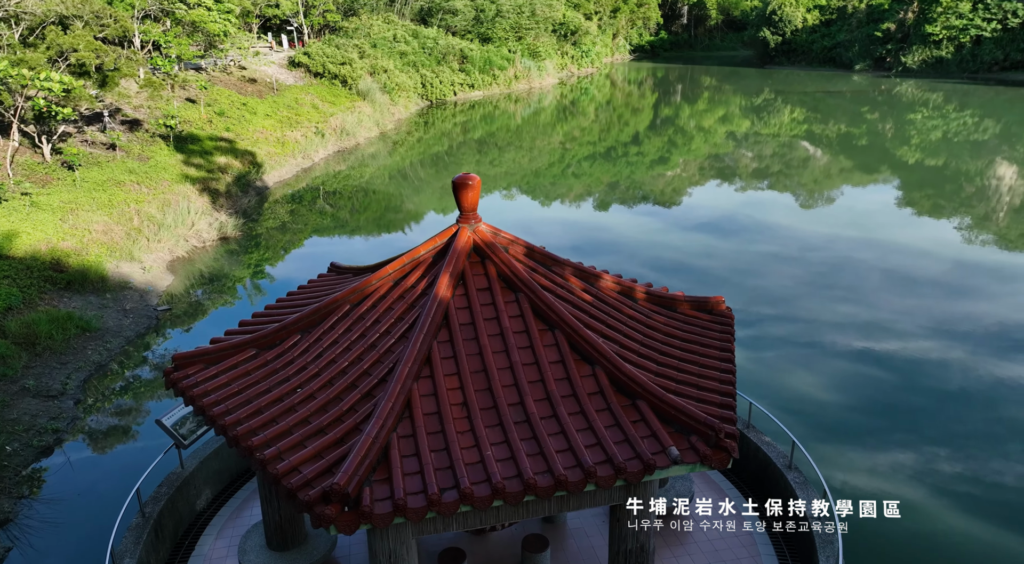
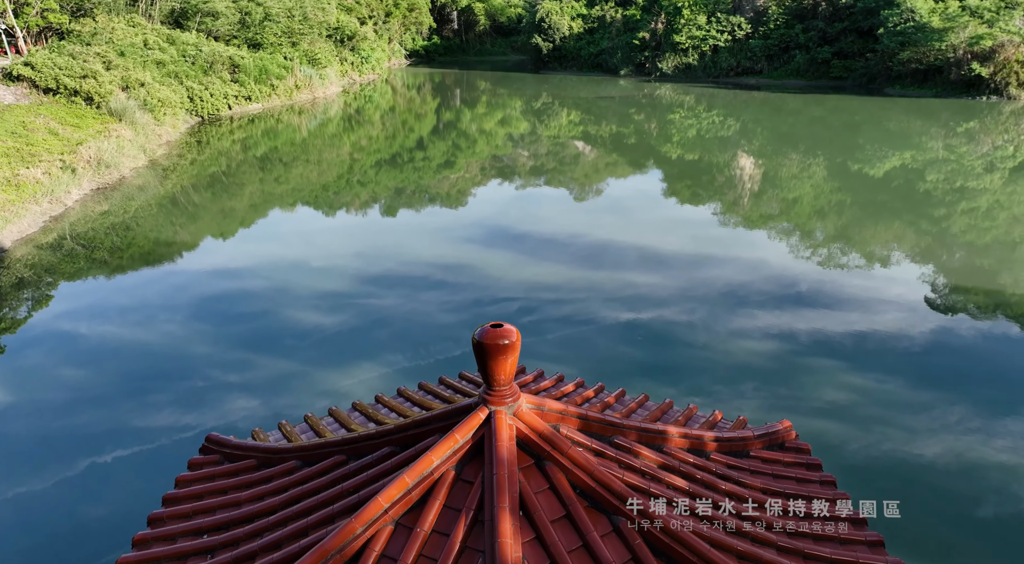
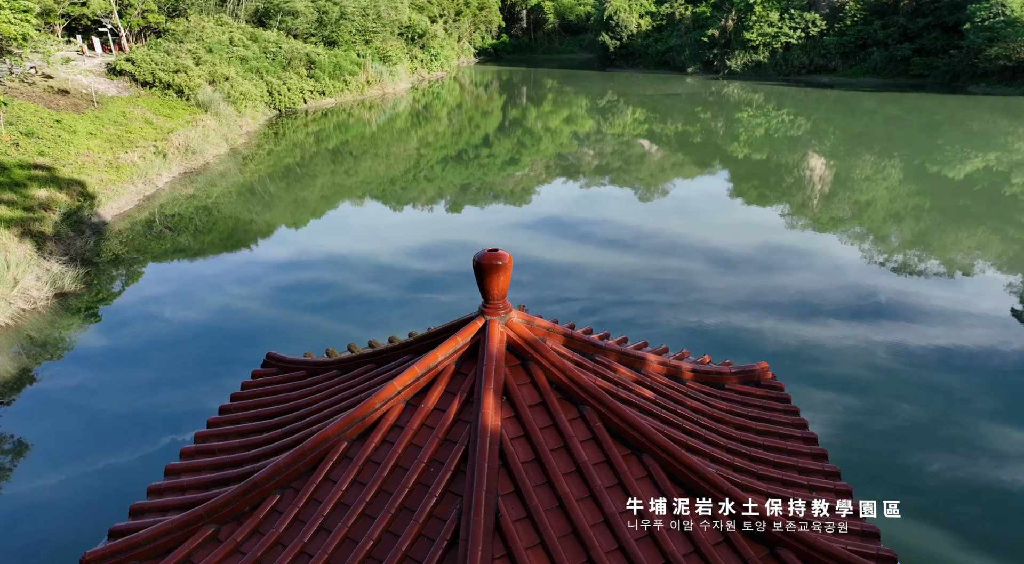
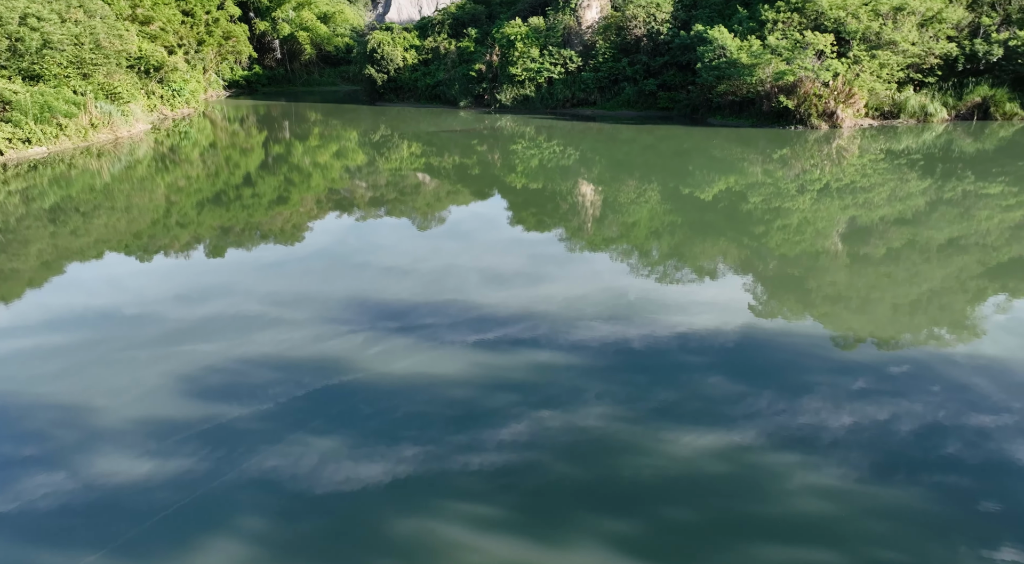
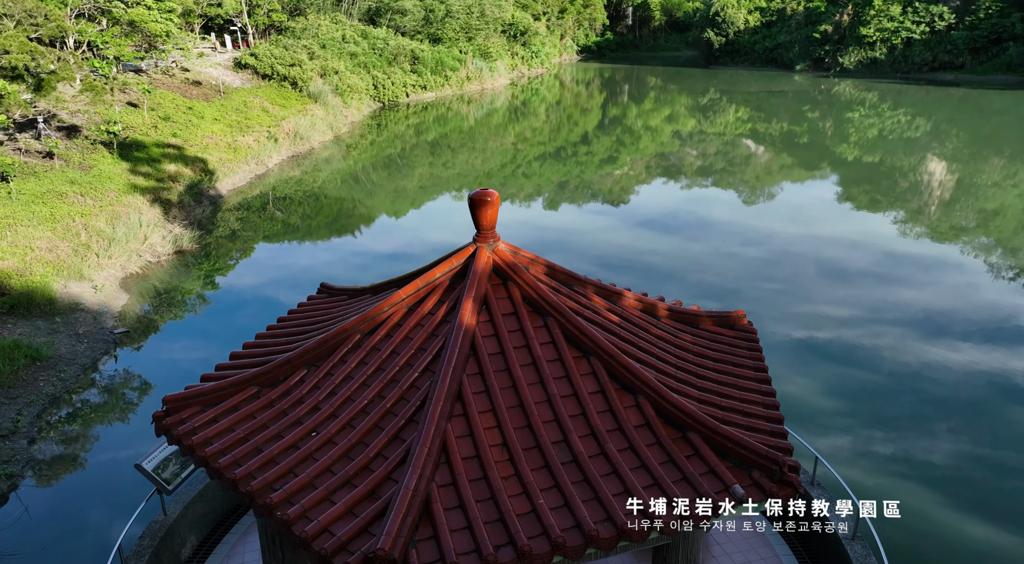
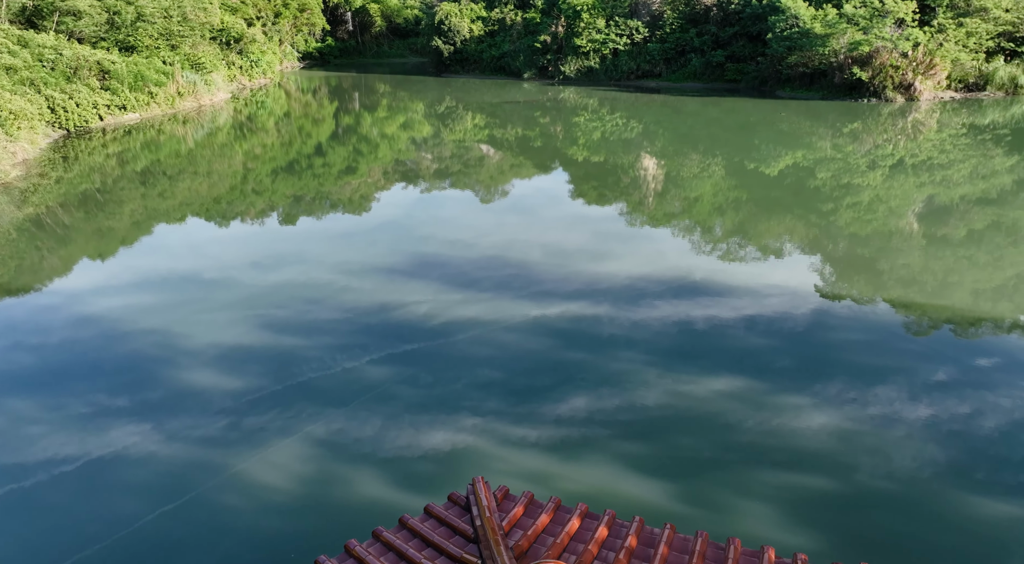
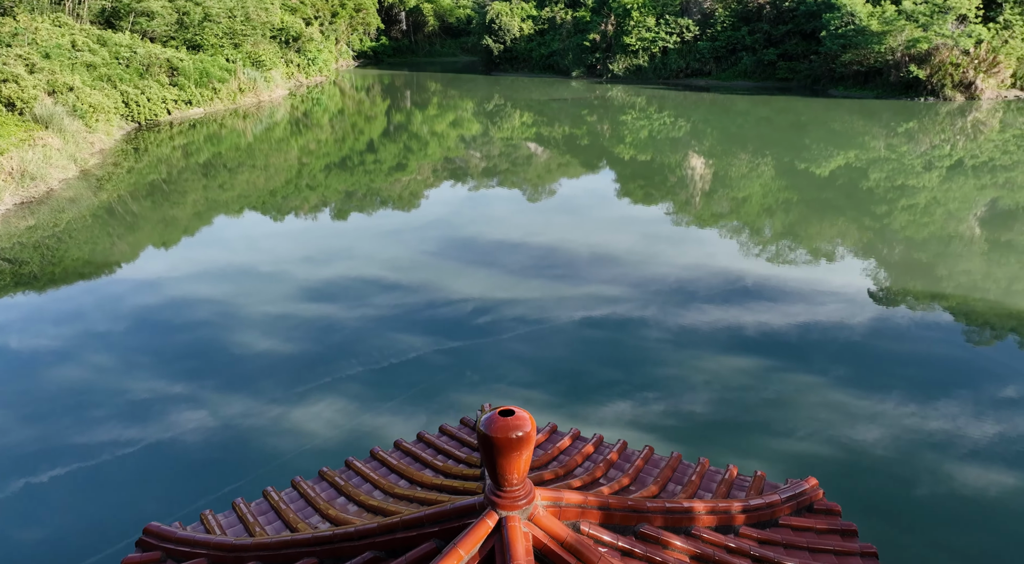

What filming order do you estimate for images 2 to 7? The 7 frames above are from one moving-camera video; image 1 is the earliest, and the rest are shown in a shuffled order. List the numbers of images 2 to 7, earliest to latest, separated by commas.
5, 3, 2, 7, 6, 4
